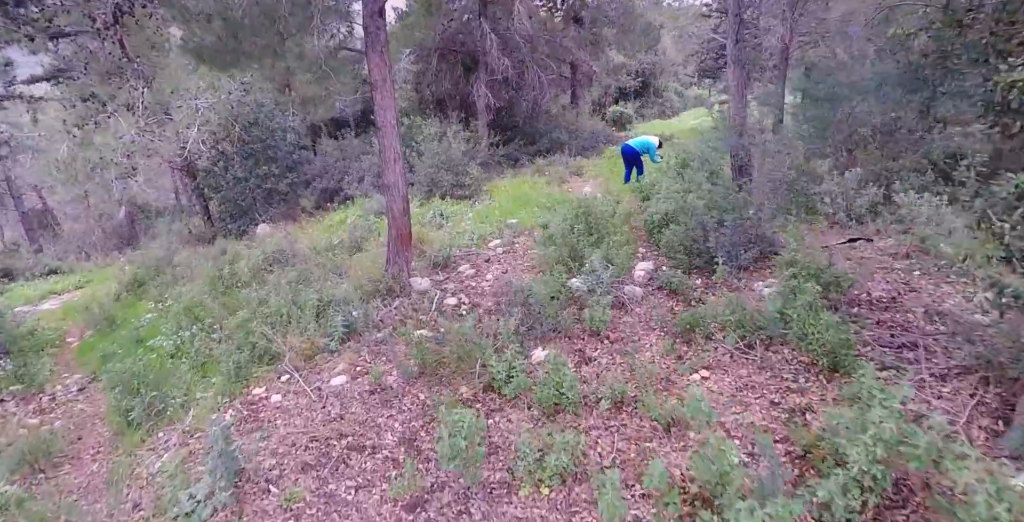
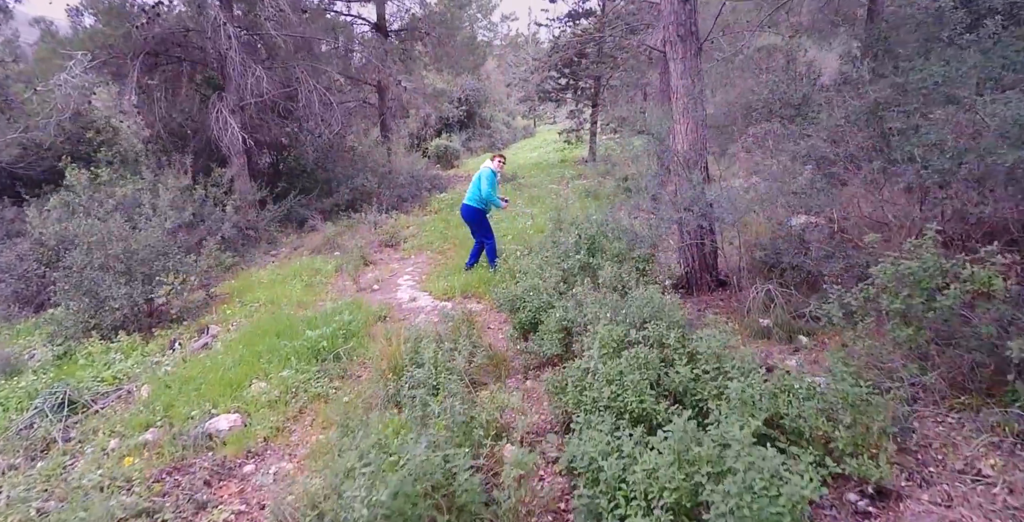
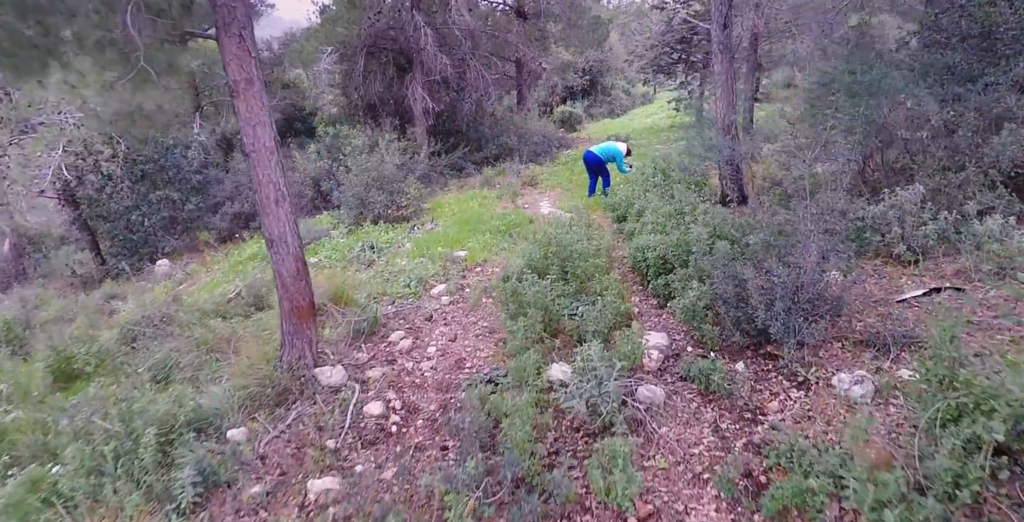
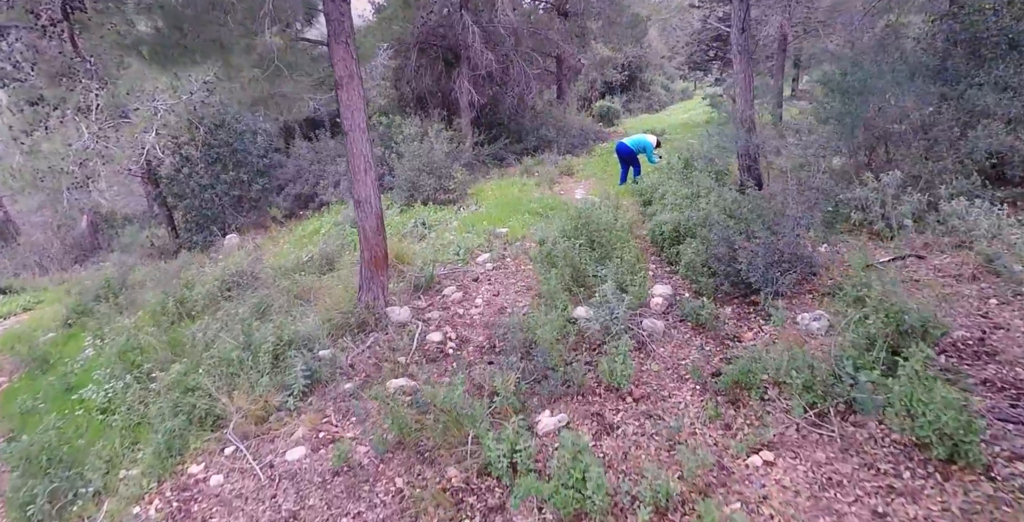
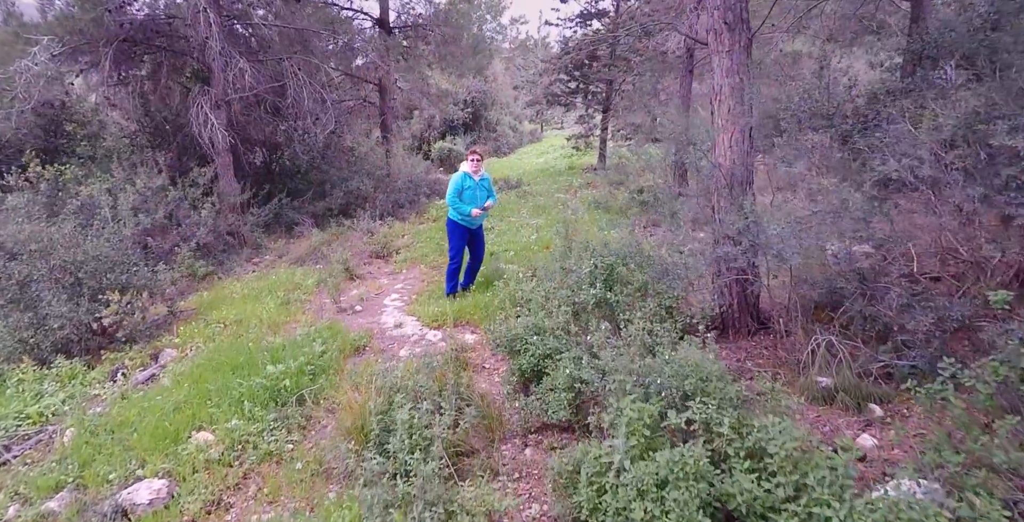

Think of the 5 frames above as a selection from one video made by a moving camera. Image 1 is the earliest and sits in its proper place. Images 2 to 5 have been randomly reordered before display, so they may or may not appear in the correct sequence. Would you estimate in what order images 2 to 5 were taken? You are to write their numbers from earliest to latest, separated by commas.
4, 3, 2, 5
